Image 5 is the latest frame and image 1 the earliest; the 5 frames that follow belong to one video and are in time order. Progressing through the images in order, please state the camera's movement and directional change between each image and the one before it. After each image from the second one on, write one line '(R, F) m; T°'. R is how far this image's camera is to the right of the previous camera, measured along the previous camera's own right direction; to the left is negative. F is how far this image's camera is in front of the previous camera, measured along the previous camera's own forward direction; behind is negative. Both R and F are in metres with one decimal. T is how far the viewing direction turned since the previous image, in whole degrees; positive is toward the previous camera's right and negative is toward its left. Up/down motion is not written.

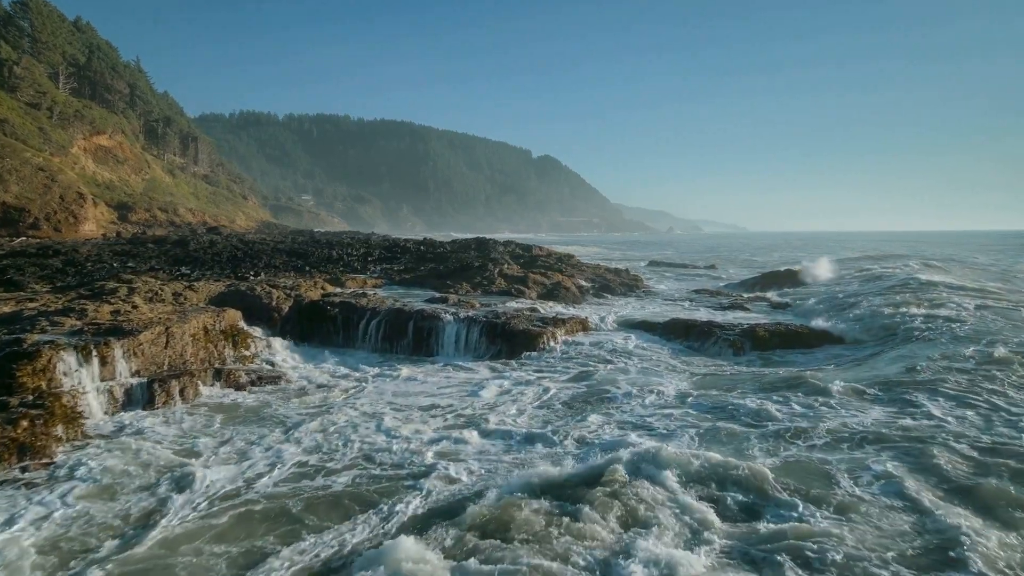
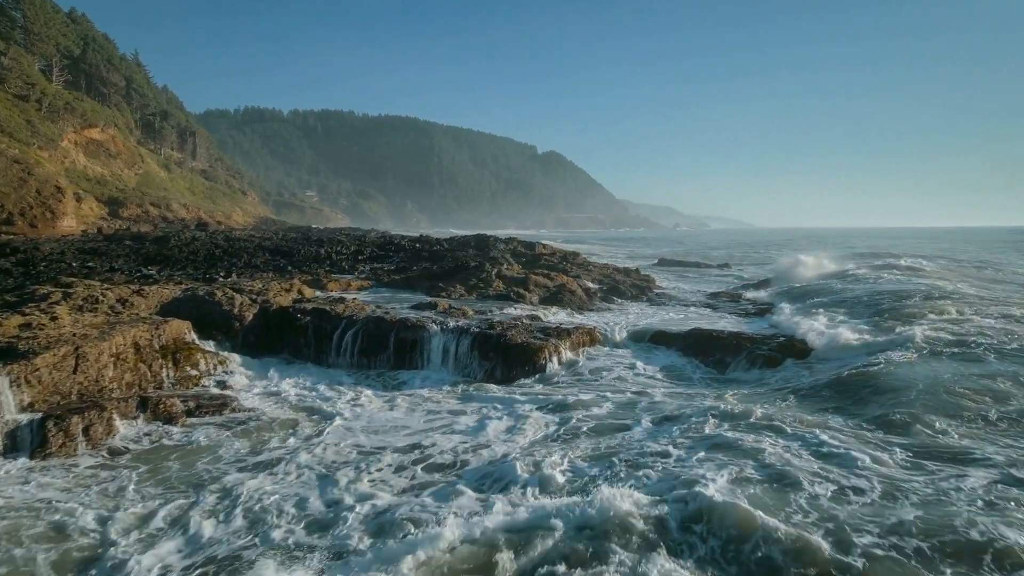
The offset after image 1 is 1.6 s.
(+0.2, +2.0) m; -1°
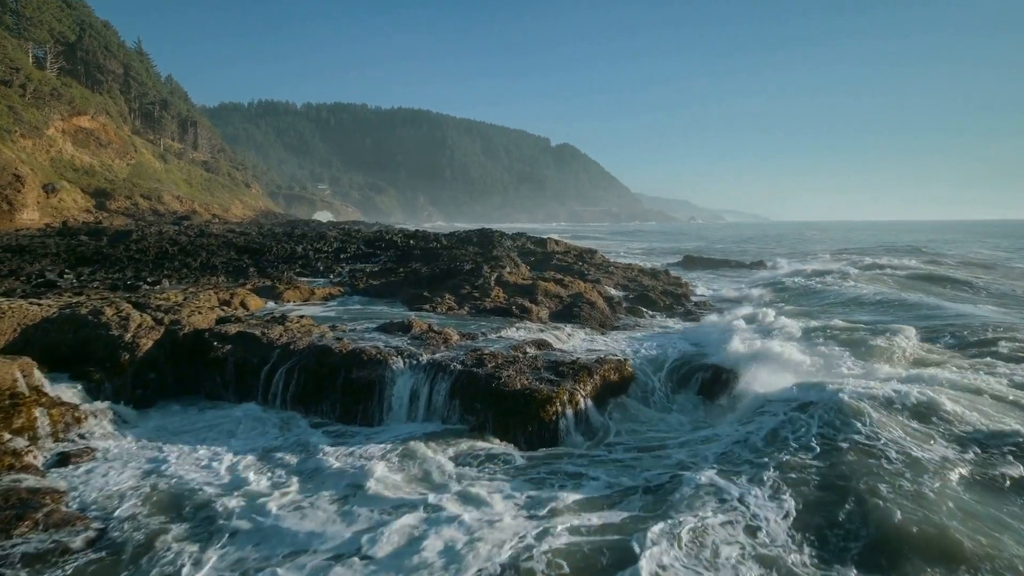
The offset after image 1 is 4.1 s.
(+0.3, +3.8) m; -1°
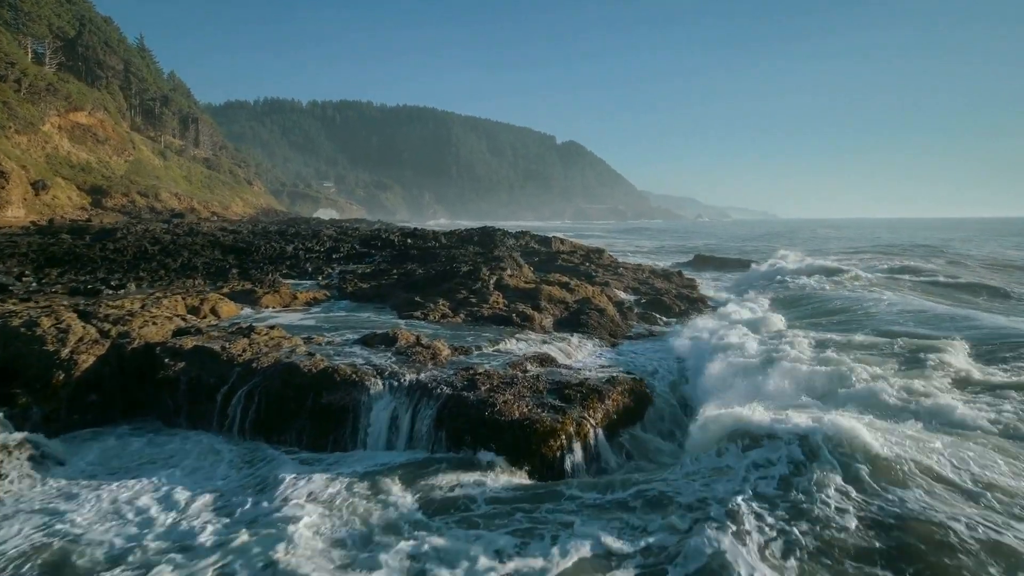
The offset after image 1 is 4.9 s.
(+0.1, +1.4) m; -1°
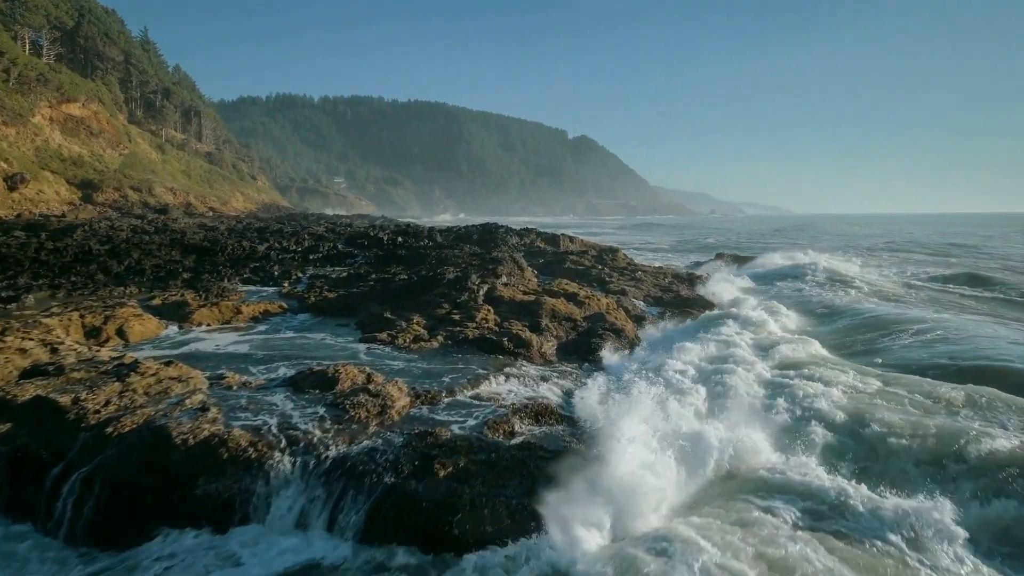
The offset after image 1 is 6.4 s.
(+0.3, +2.7) m; -1°
